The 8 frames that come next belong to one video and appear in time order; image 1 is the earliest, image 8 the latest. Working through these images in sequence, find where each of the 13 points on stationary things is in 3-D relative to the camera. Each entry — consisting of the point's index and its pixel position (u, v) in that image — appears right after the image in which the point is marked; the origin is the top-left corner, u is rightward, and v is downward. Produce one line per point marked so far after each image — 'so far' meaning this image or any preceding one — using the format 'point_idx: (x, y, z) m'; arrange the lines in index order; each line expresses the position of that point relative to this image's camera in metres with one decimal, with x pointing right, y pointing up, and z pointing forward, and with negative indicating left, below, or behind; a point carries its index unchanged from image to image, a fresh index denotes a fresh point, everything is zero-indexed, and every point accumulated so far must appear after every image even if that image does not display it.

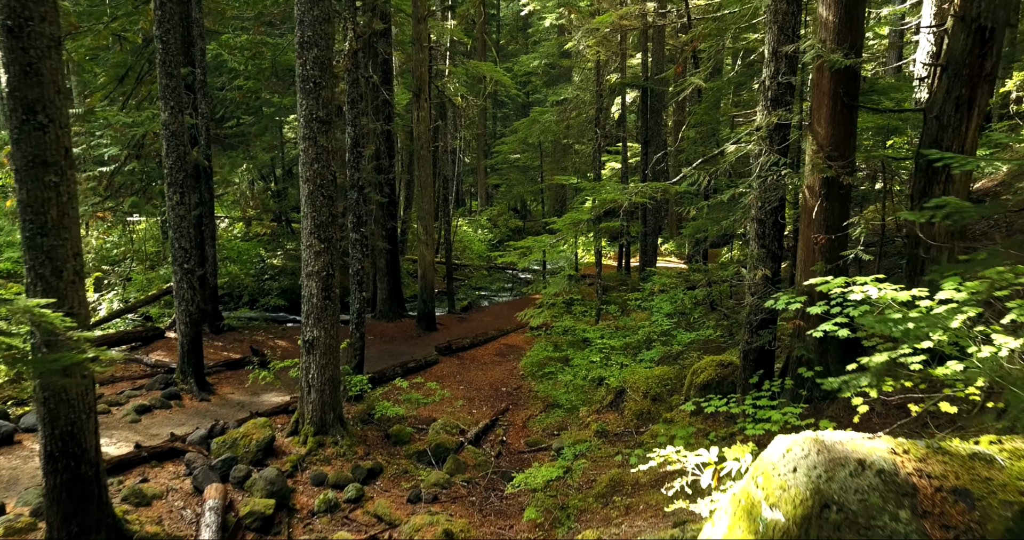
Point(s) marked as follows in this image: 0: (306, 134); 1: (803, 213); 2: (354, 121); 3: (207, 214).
0: (-3.0, +2.0, +7.4) m
1: (+3.5, +0.7, +6.0) m
2: (-3.1, +2.8, +9.6) m
3: (-7.3, +1.3, +12.0) m
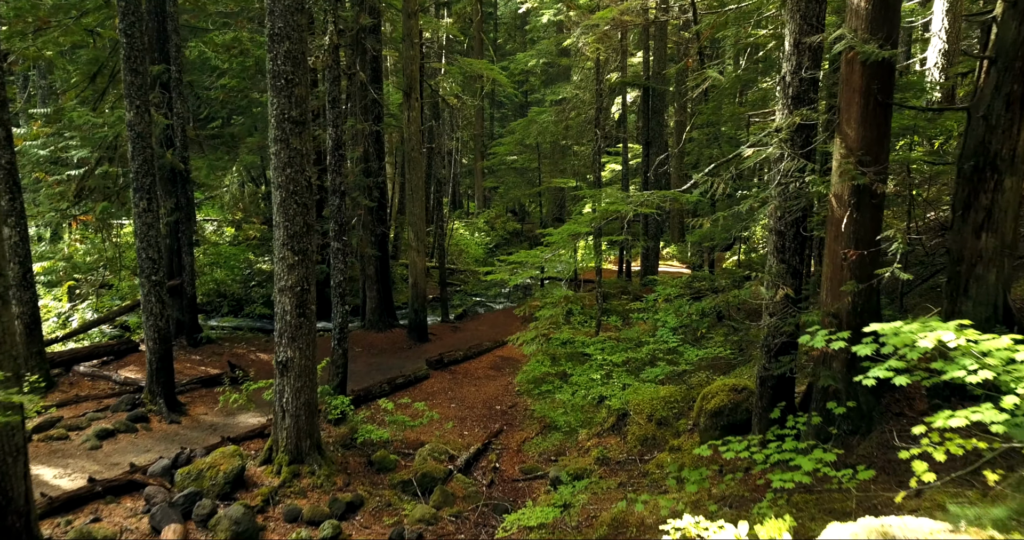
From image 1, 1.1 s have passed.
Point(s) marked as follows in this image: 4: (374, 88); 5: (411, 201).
0: (-3.1, +1.8, +6.7) m
1: (+3.4, +0.5, +5.3) m
2: (-3.2, +2.6, +8.9) m
3: (-7.4, +1.1, +11.3) m
4: (-3.6, +4.7, +13.0) m
5: (-2.7, +1.9, +13.3) m
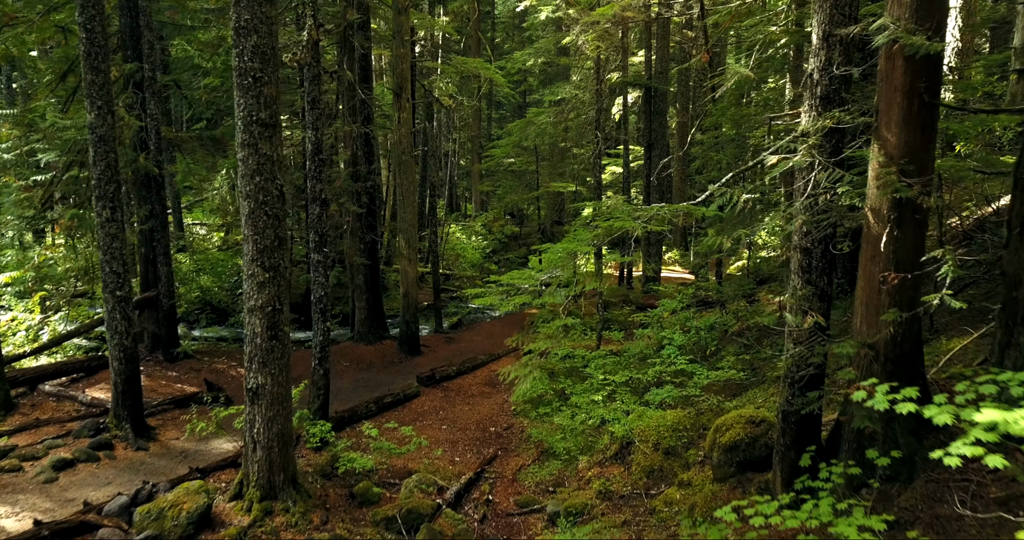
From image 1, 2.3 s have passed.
0: (-3.2, +1.6, +6.1) m
1: (+3.3, +0.3, +4.7) m
2: (-3.3, +2.4, +8.3) m
3: (-7.5, +0.9, +10.7) m
4: (-3.7, +4.5, +12.4) m
5: (-2.8, +1.6, +12.7) m
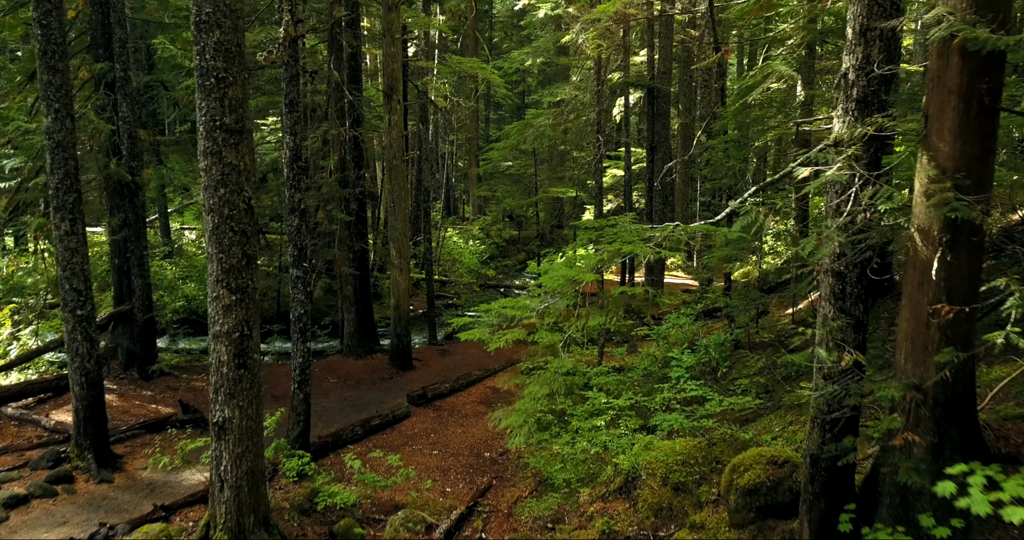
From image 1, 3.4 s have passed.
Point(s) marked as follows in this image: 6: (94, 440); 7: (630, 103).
0: (-3.3, +1.3, +5.4) m
1: (+3.2, 0.0, +4.1) m
2: (-3.3, +2.2, +7.6) m
3: (-7.6, +0.7, +10.0) m
4: (-3.8, +4.2, +11.7) m
5: (-2.9, +1.4, +12.1) m
6: (-6.3, -2.6, +7.5) m
7: (+4.3, +6.0, +18.0) m
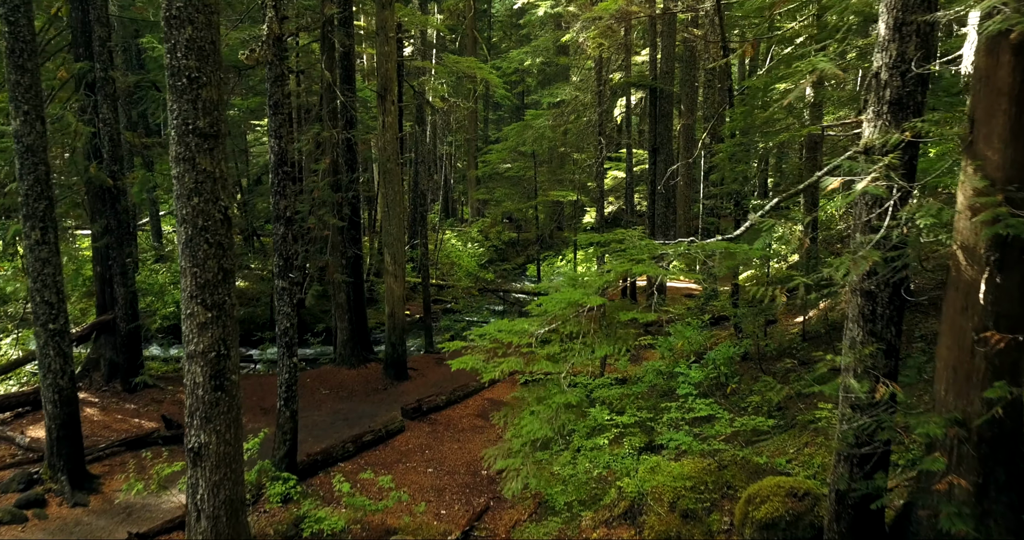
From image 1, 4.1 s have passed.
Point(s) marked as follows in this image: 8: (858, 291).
0: (-3.3, +1.2, +5.0) m
1: (+3.2, -0.1, +3.7) m
2: (-3.4, +2.0, +7.2) m
3: (-7.6, +0.5, +9.6) m
4: (-3.8, +4.1, +11.3) m
5: (-2.9, +1.2, +11.7) m
6: (-6.3, -2.7, +7.1) m
7: (+4.2, +5.9, +17.6) m
8: (+2.8, -0.2, +4.0) m
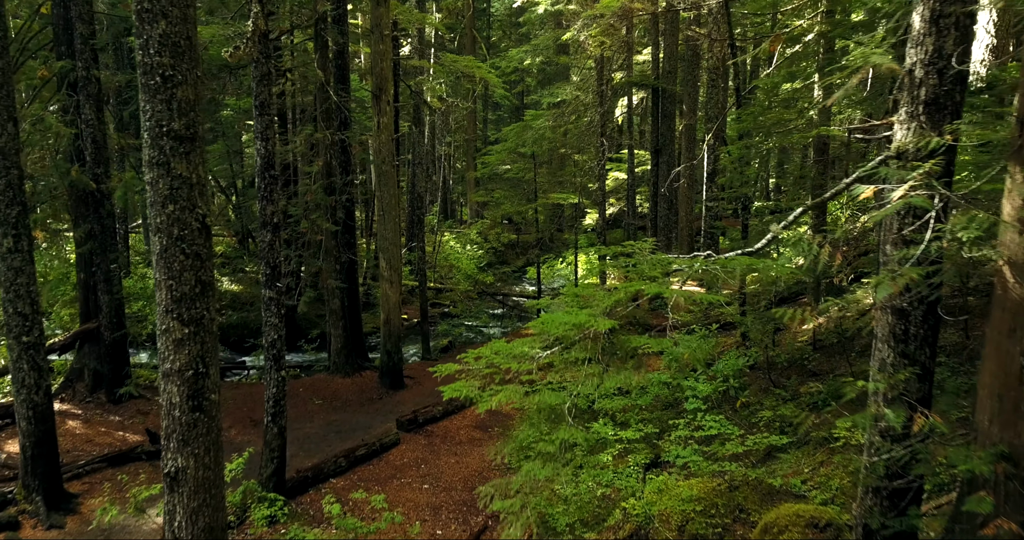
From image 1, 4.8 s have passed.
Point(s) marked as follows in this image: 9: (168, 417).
0: (-3.3, +1.1, +4.7) m
1: (+3.2, -0.2, +3.3) m
2: (-3.4, +1.9, +6.9) m
3: (-7.7, +0.4, +9.3) m
4: (-3.8, +3.9, +11.0) m
5: (-2.9, +1.1, +11.3) m
6: (-6.3, -2.8, +6.8) m
7: (+4.2, +5.8, +17.3) m
8: (+2.8, -0.3, +3.7) m
9: (-3.4, -1.4, +5.0) m
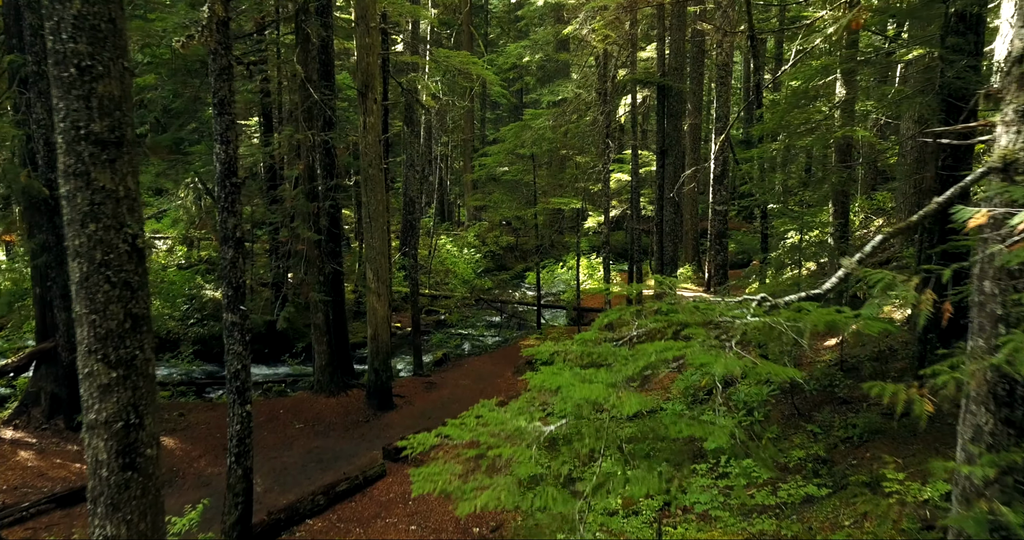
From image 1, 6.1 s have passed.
0: (-3.4, +0.8, +3.8) m
1: (+3.2, -0.5, +2.5) m
2: (-3.4, +1.6, +6.0) m
3: (-7.7, +0.1, +8.4) m
4: (-3.9, +3.7, +10.1) m
5: (-3.0, +0.9, +10.5) m
6: (-6.4, -3.1, +5.9) m
7: (+4.1, +5.5, +16.4) m
8: (+2.7, -0.5, +2.9) m
9: (-3.5, -1.7, +4.1) m
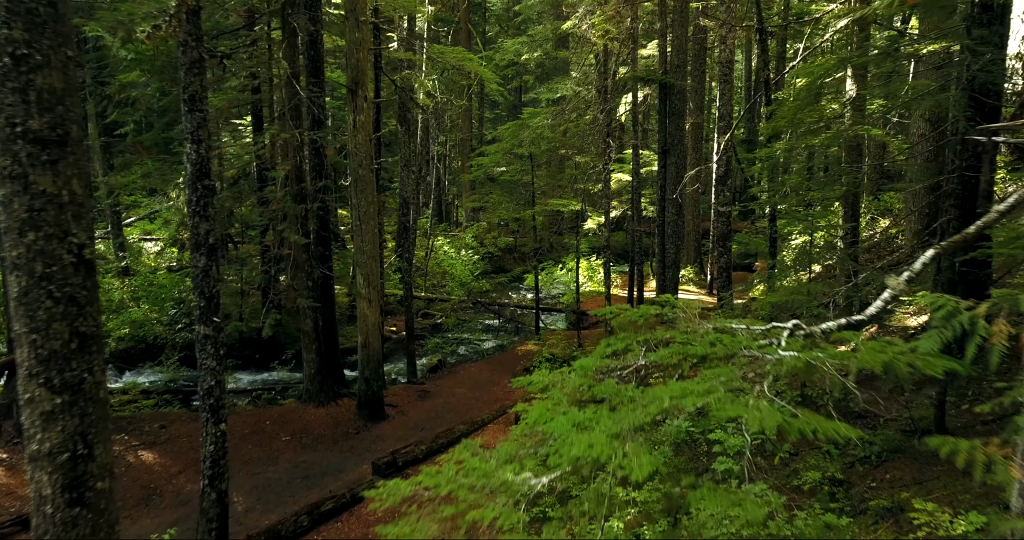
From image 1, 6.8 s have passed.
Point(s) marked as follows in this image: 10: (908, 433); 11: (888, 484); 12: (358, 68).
0: (-3.5, +0.7, +3.4) m
1: (+3.1, -0.6, +2.1) m
2: (-3.5, +1.5, +5.6) m
3: (-7.8, 0.0, +8.0) m
4: (-3.9, +3.6, +9.7) m
5: (-3.0, +0.8, +10.1) m
6: (-6.4, -3.2, +5.5) m
7: (+4.1, +5.4, +16.0) m
8: (+2.7, -0.6, +2.5) m
9: (-3.5, -1.8, +3.7) m
10: (+4.8, -2.0, +6.1) m
11: (+4.1, -2.3, +5.4) m
12: (-3.0, +3.9, +9.8) m
